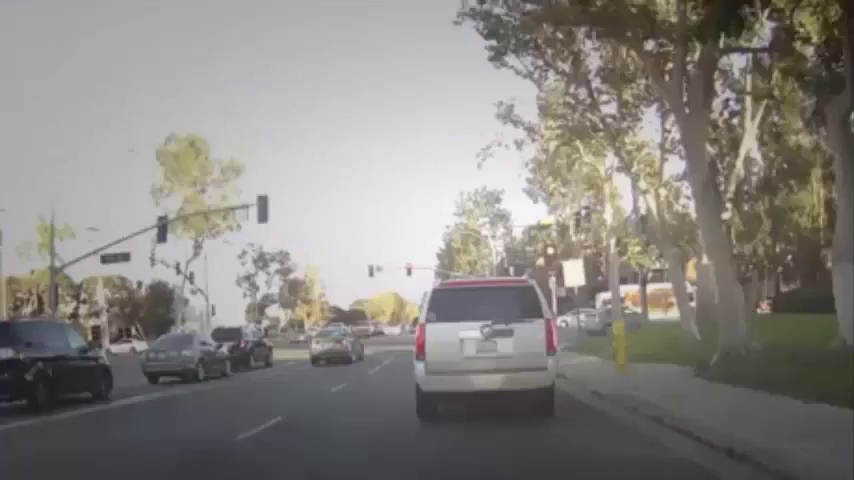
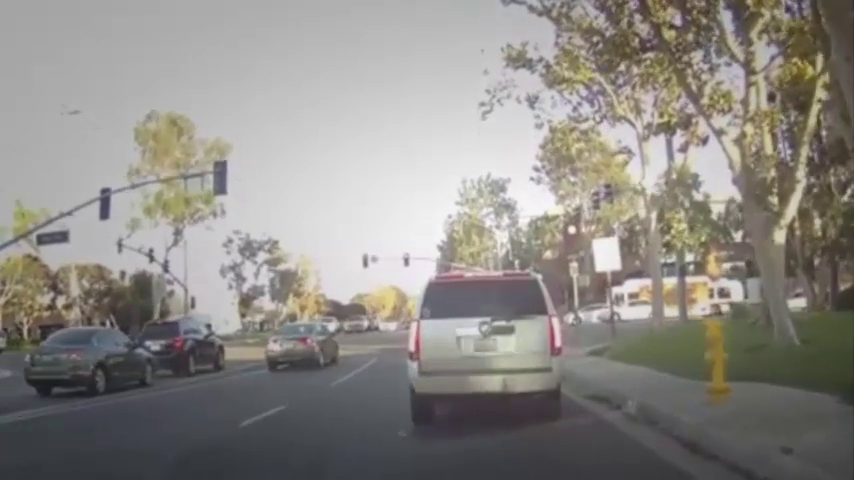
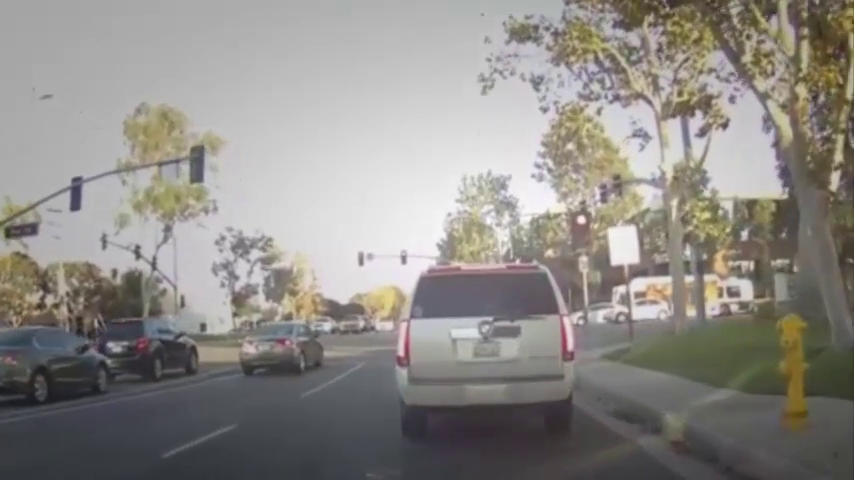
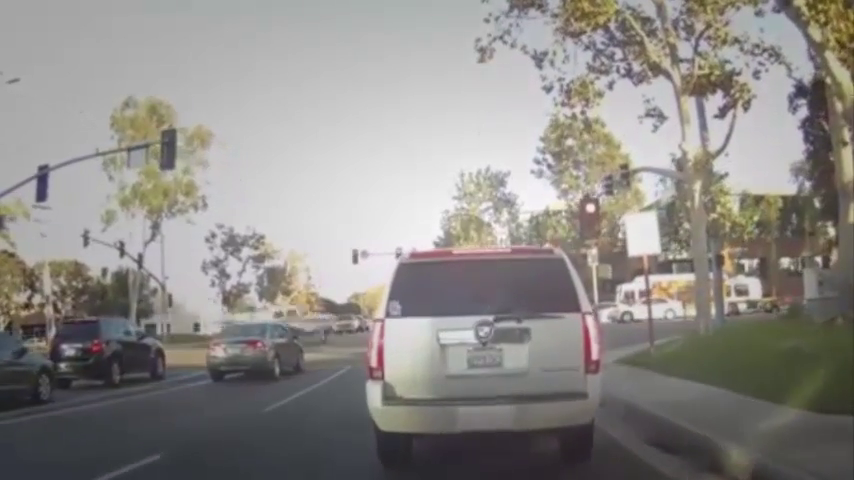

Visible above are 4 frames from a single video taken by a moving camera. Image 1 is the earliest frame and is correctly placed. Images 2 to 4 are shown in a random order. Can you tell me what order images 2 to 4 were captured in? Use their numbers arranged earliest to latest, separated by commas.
2, 3, 4
